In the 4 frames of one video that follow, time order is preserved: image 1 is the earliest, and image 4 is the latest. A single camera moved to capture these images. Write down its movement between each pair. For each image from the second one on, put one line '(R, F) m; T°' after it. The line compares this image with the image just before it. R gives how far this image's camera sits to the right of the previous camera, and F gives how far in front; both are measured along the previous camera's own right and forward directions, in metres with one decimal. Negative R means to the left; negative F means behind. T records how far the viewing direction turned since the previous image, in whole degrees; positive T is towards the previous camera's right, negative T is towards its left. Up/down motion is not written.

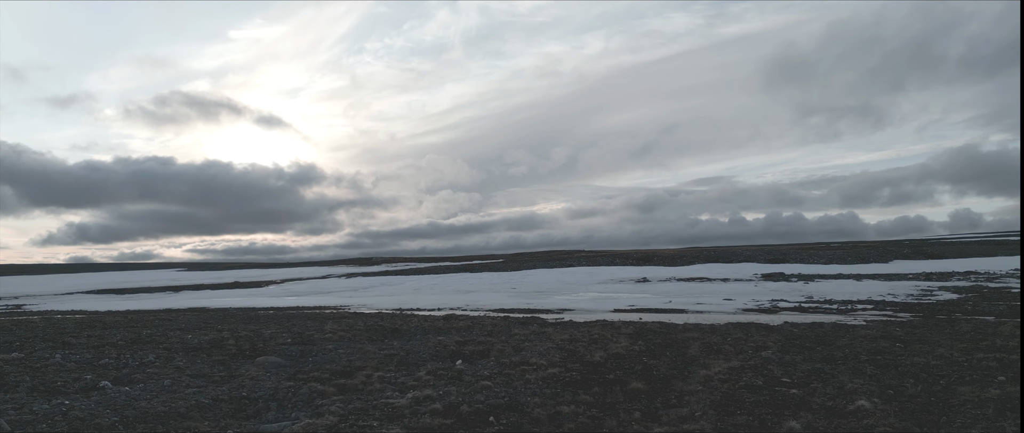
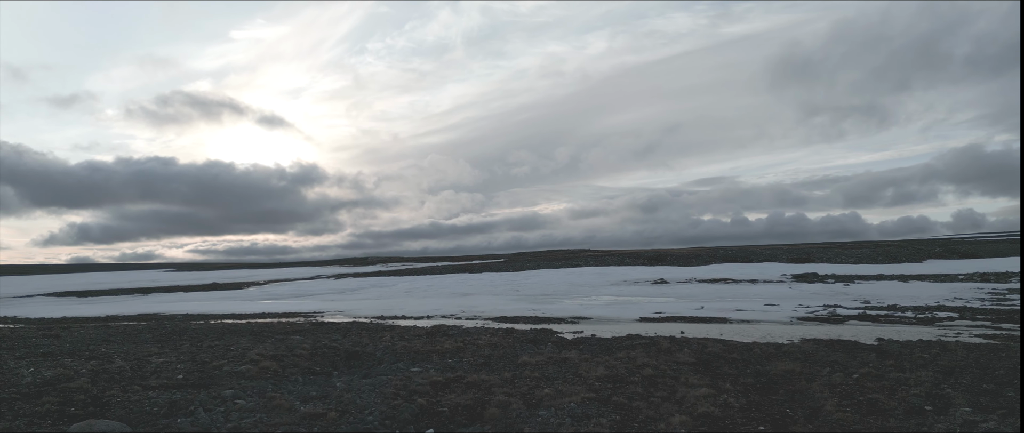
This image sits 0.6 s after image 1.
(-0.1, +5.4) m; 0°
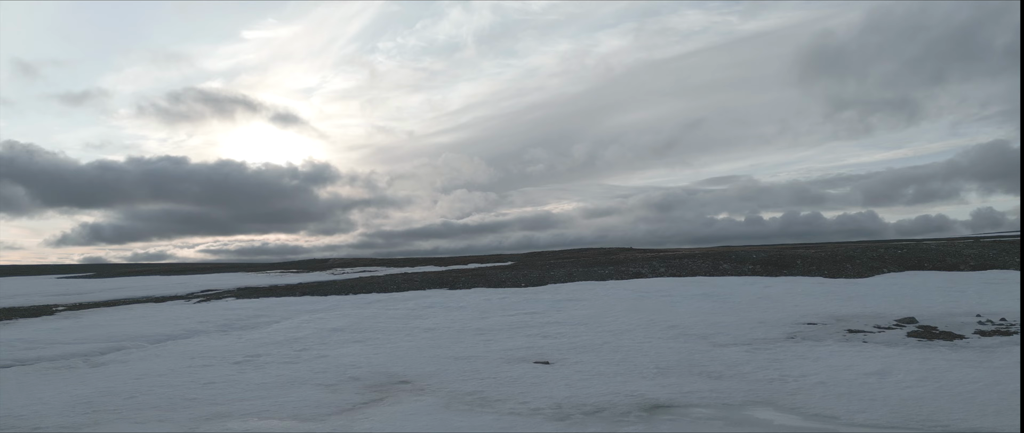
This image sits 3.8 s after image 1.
(-0.3, +30.9) m; -1°
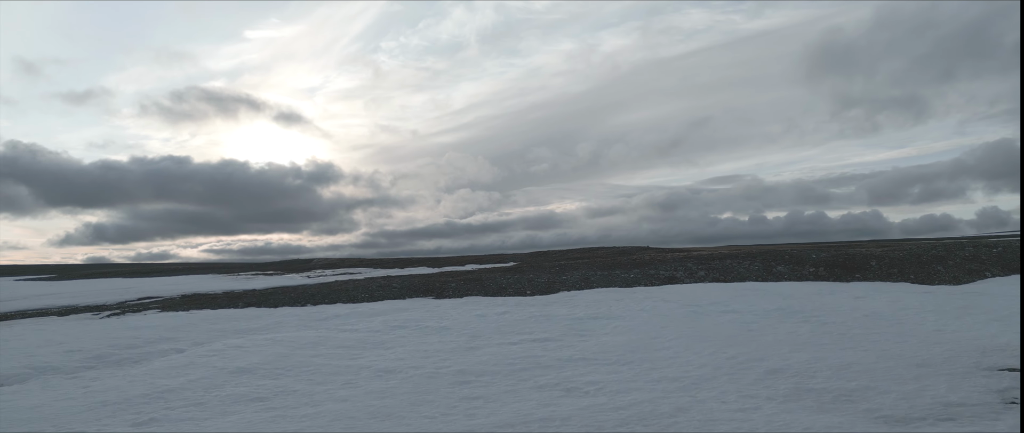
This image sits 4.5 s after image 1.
(0.0, +8.4) m; 0°
